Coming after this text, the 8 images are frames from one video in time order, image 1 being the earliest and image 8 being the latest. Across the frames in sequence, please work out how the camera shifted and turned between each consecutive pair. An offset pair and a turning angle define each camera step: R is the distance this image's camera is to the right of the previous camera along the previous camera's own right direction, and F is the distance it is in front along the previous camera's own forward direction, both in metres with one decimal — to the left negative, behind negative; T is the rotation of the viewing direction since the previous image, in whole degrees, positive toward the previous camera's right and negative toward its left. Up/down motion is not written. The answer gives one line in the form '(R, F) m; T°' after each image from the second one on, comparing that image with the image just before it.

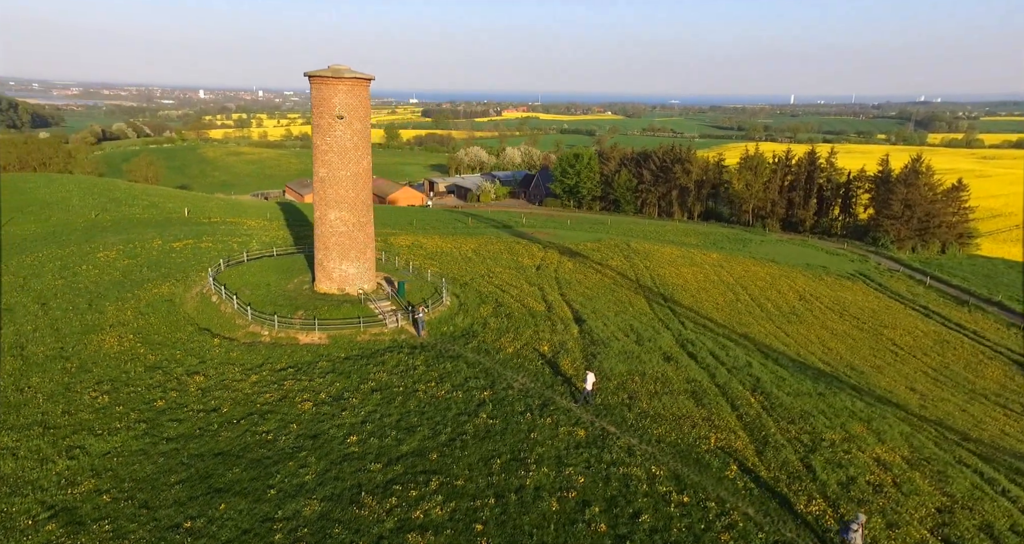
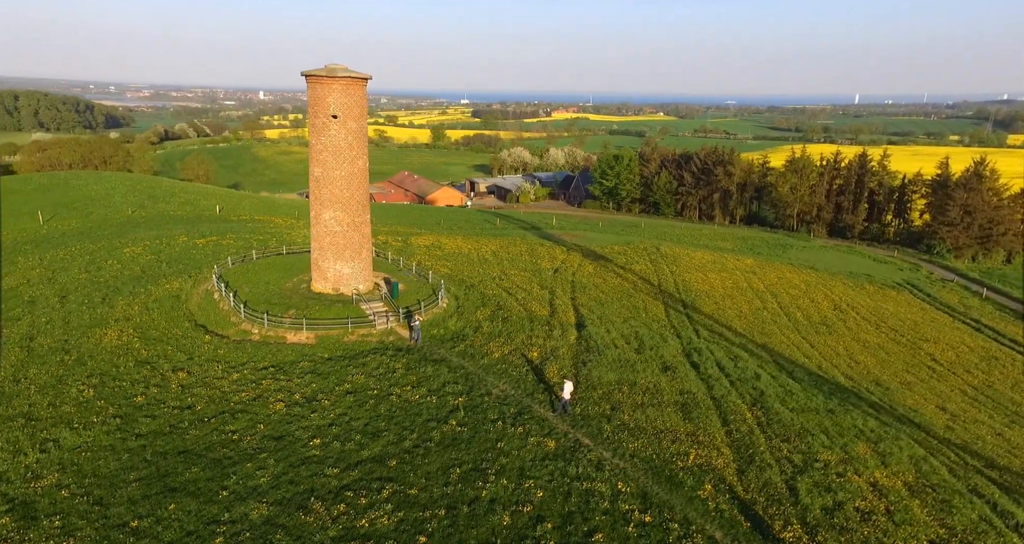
(+1.4, +0.4) m; -4°
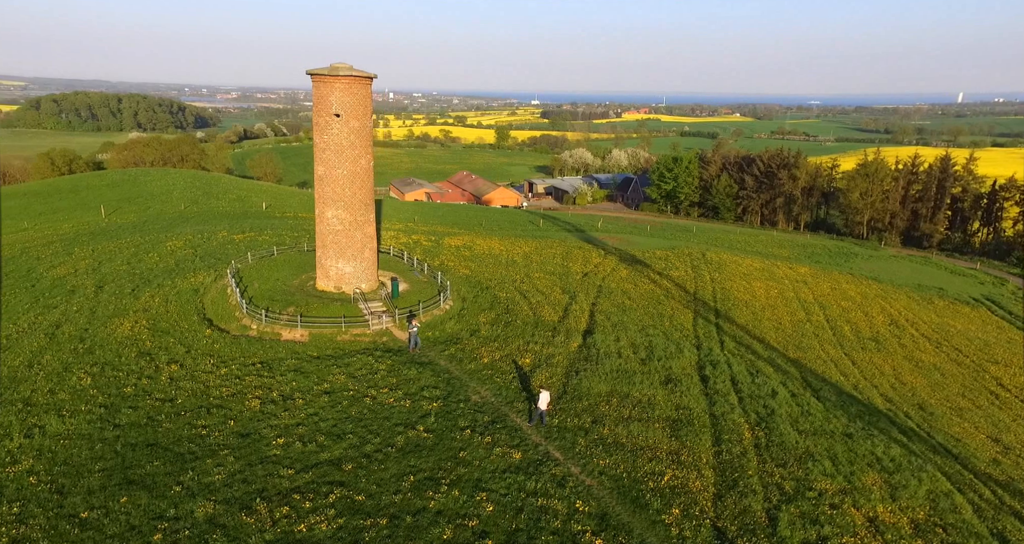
(+1.8, +0.5) m; -5°
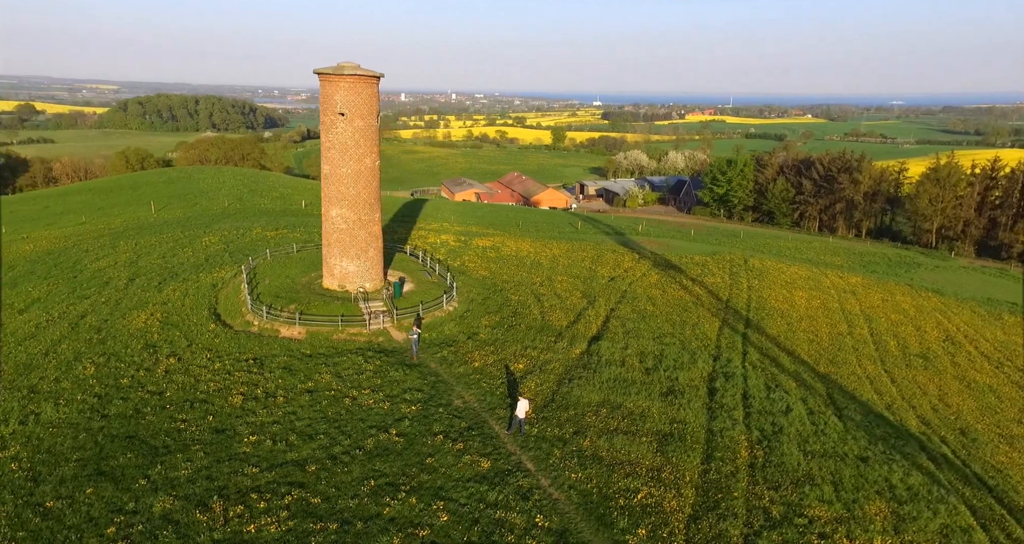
(+1.5, +0.4) m; -5°
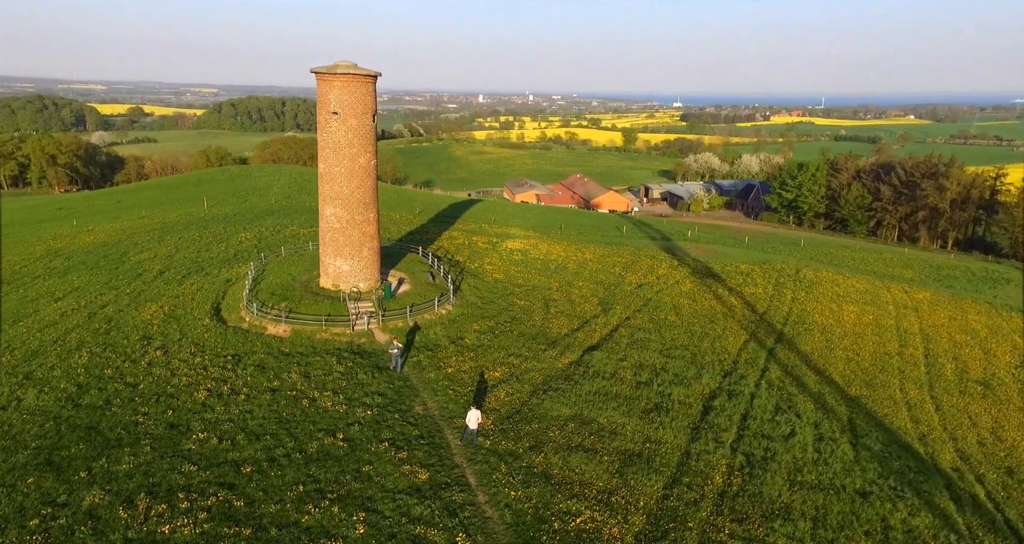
(+2.2, +0.6) m; -6°
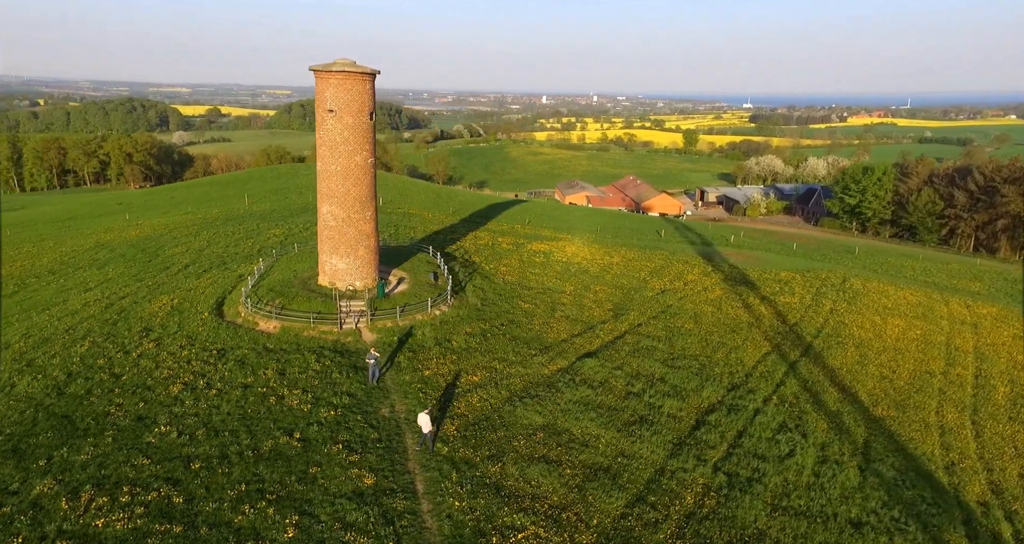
(+1.8, +0.5) m; -5°
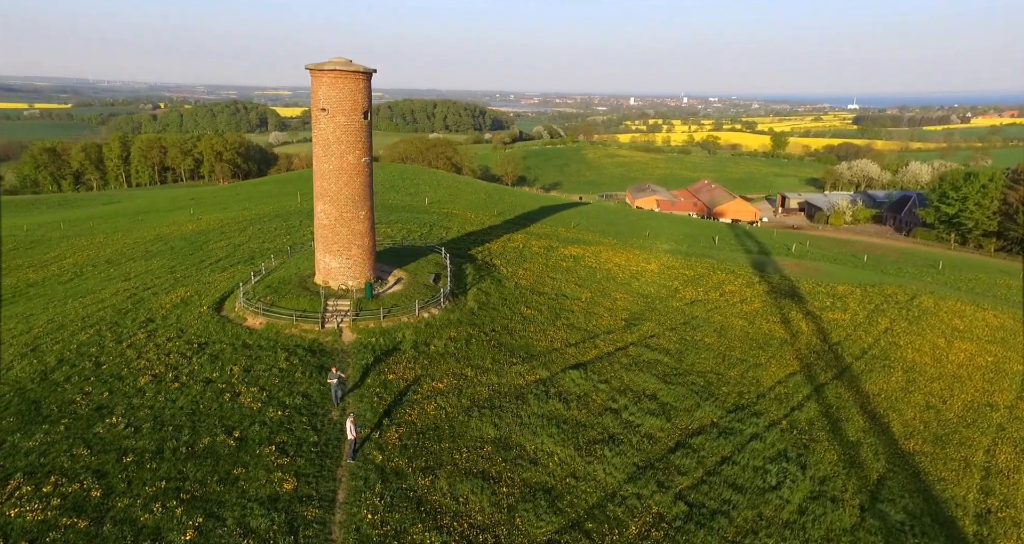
(+2.6, +0.7) m; -7°
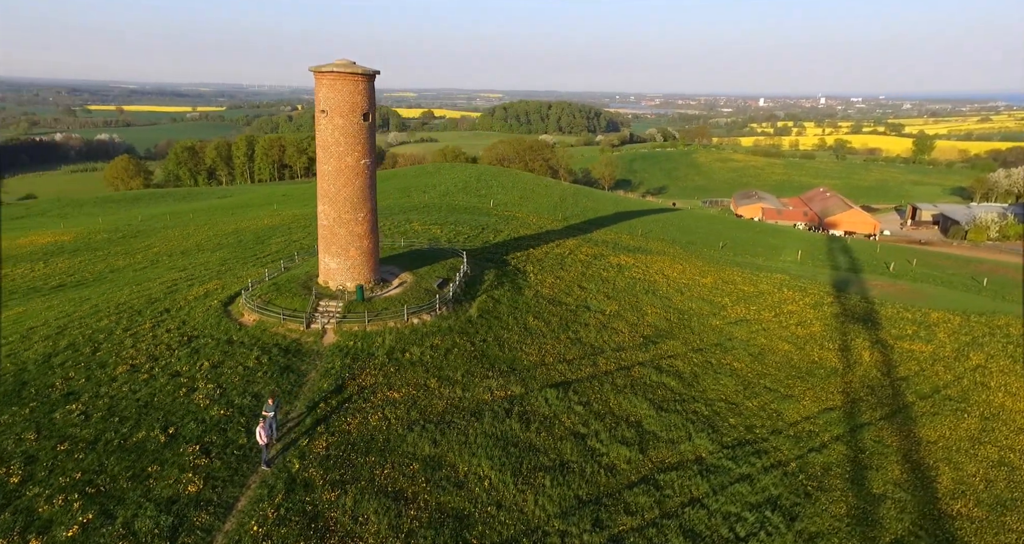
(+3.4, +0.9) m; -9°
